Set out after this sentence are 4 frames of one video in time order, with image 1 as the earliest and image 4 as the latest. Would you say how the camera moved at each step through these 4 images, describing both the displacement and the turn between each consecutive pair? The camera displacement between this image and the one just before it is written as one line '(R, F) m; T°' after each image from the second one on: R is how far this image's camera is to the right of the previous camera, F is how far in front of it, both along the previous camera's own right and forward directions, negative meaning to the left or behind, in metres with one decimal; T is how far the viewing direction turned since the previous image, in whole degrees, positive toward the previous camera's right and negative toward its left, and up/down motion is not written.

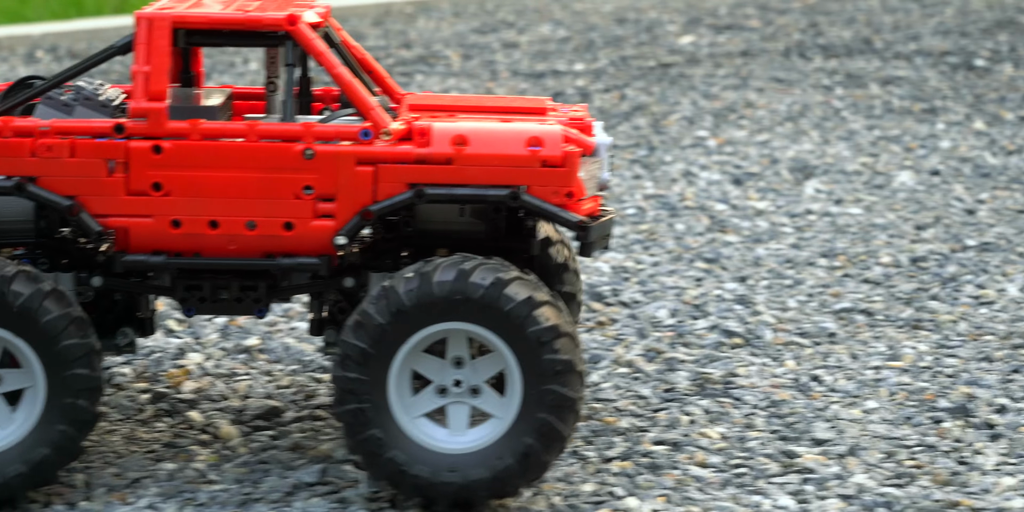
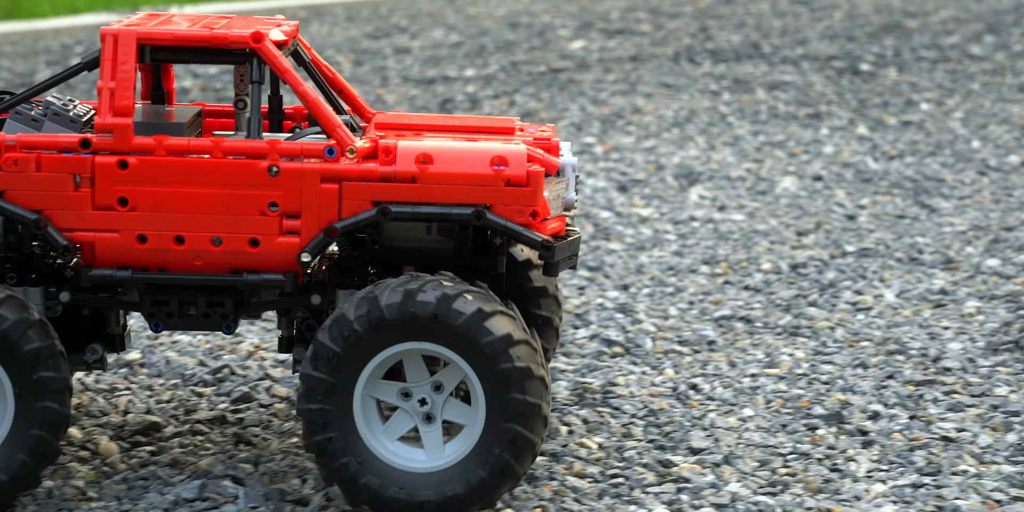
(+0.2, +0.1) m; +3°
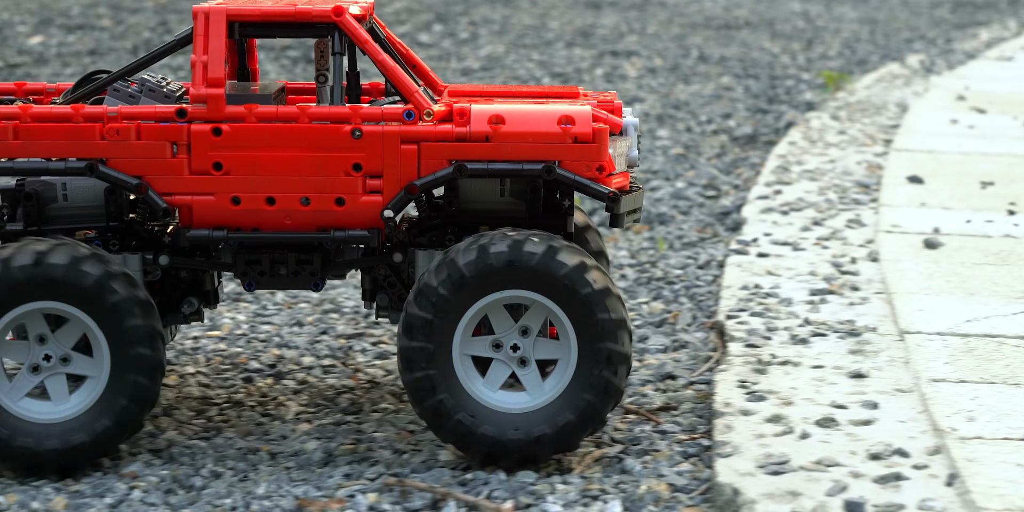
(+0.9, -0.1) m; +16°
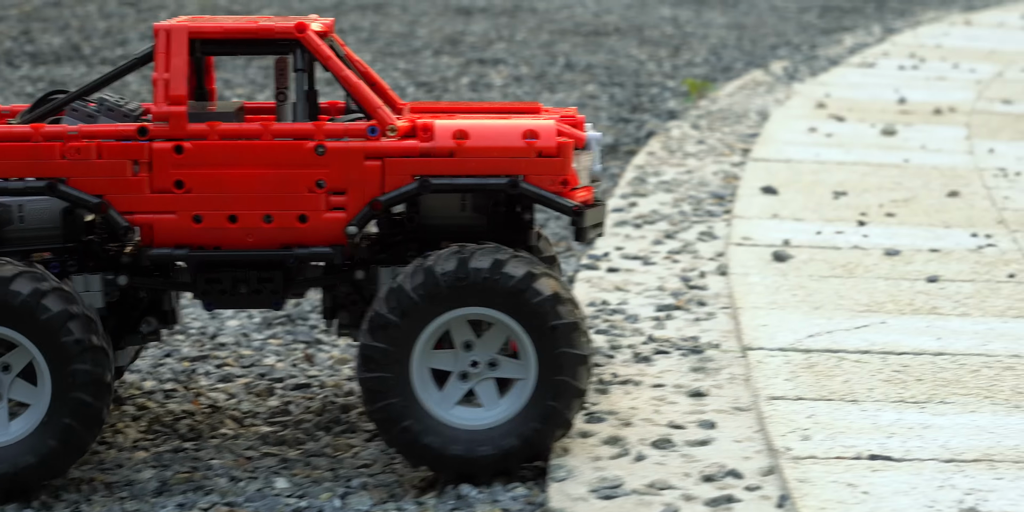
(+0.5, 0.0) m; +2°
